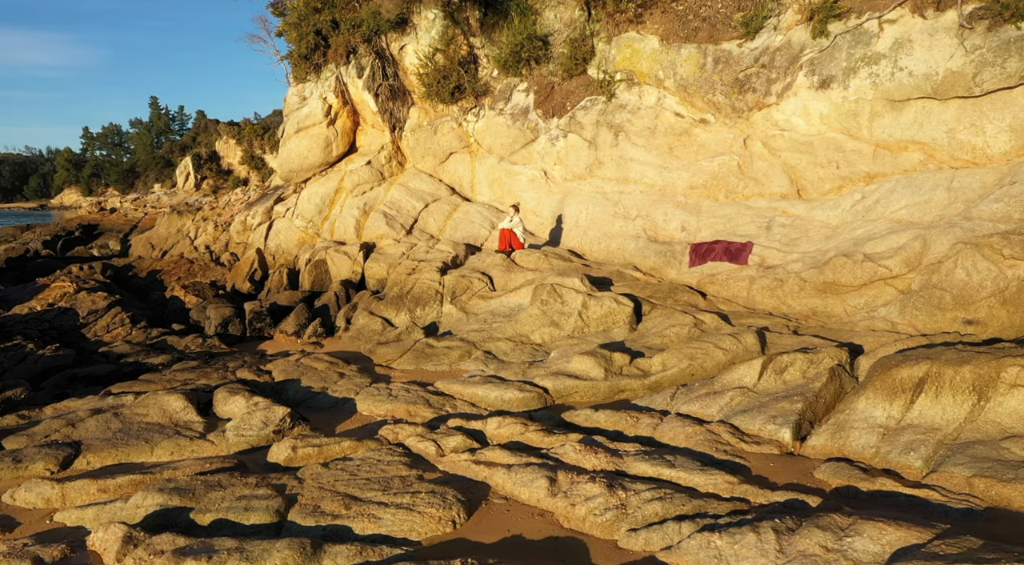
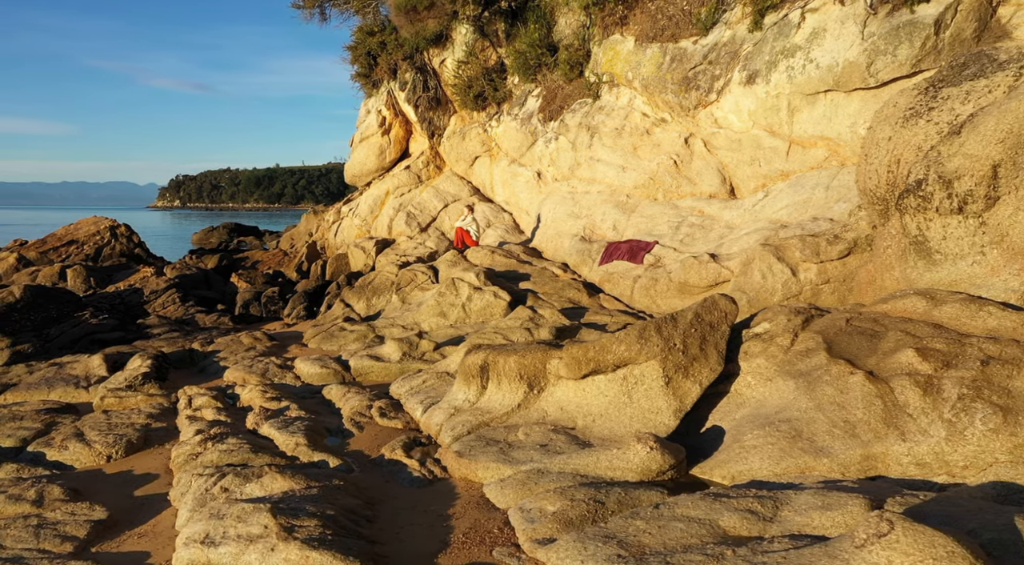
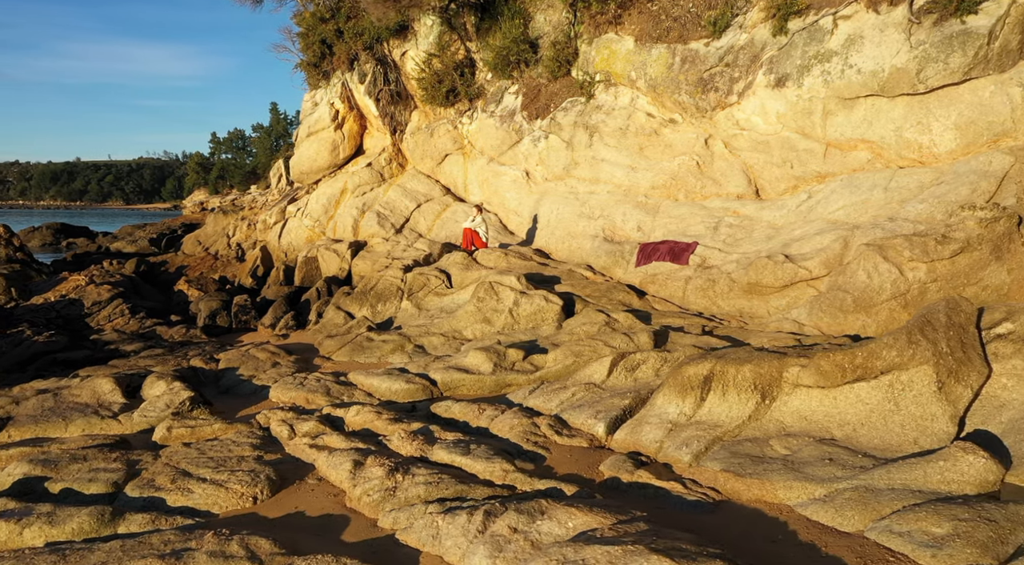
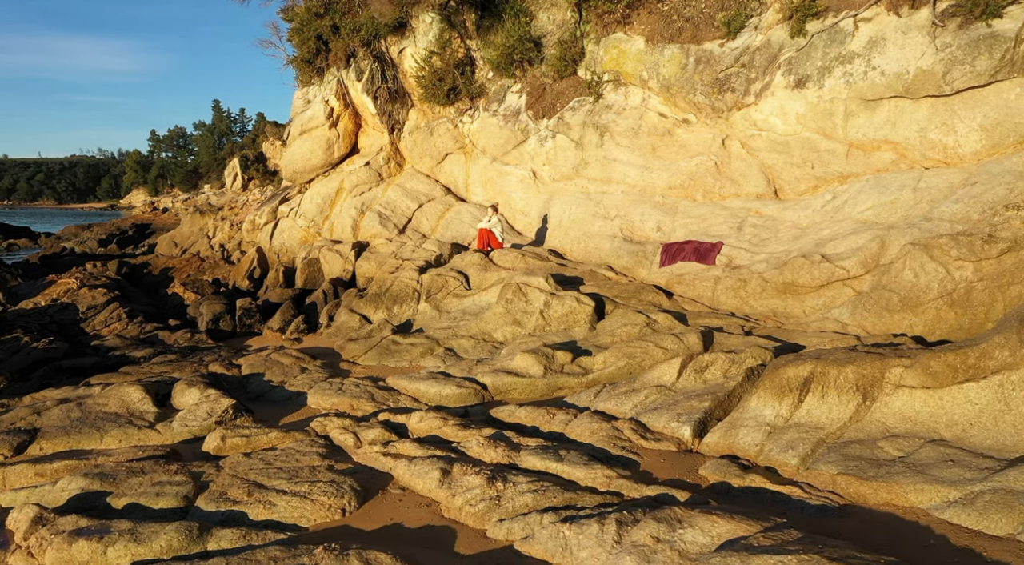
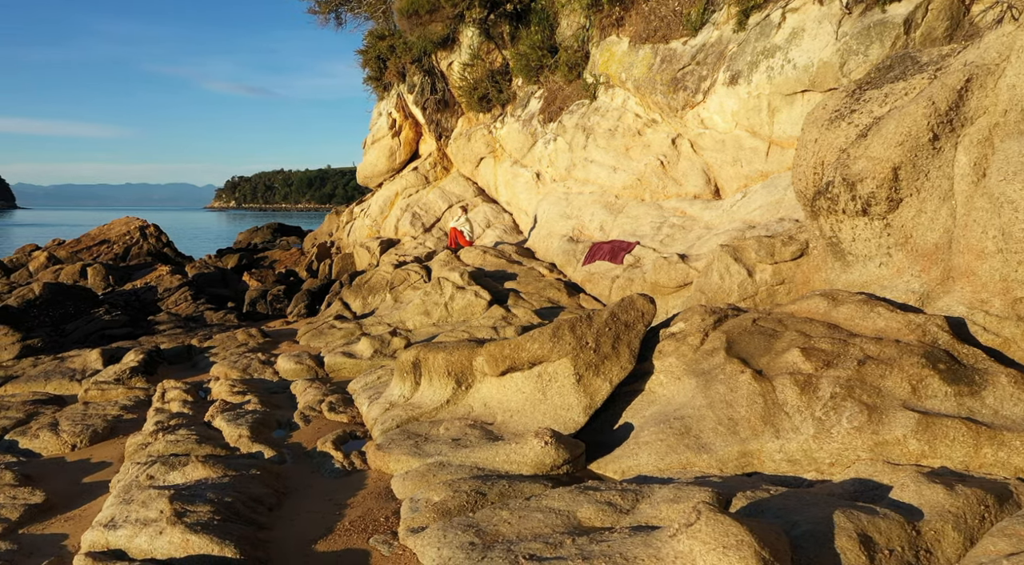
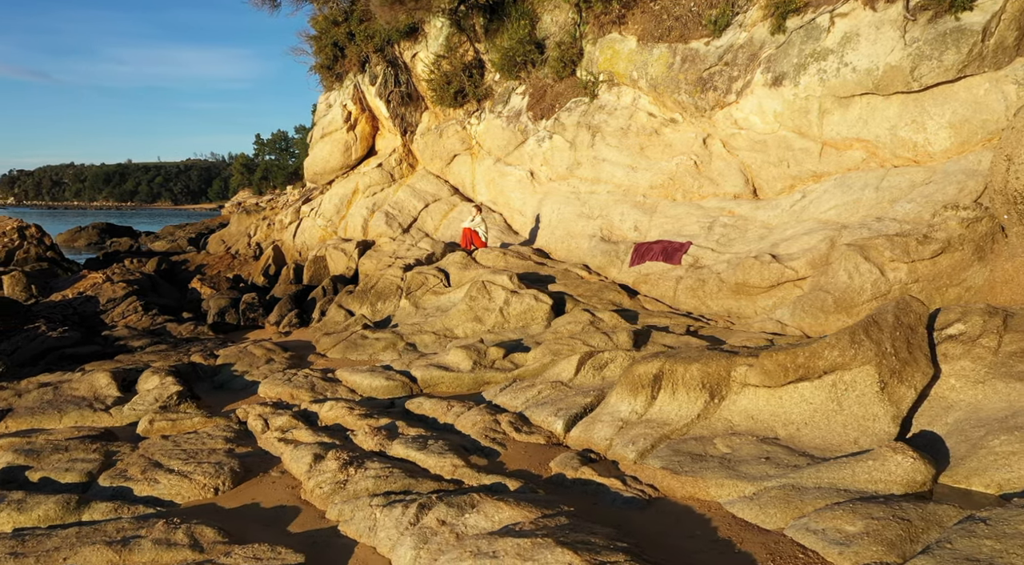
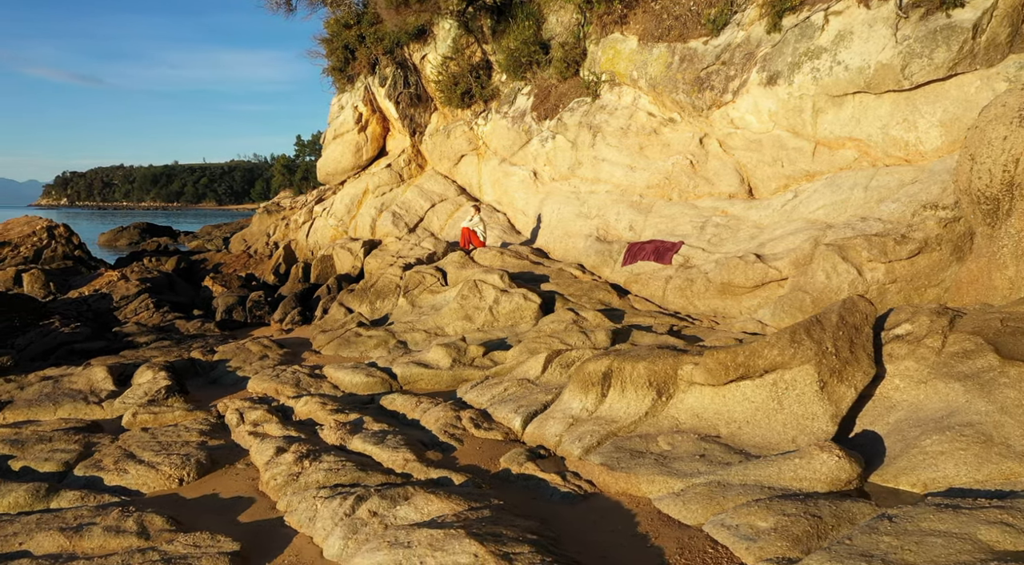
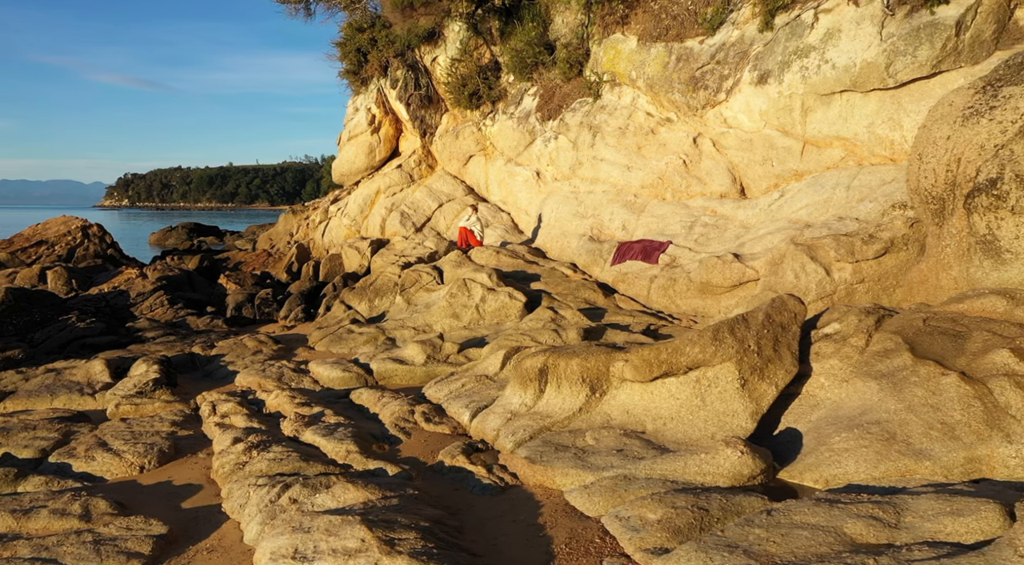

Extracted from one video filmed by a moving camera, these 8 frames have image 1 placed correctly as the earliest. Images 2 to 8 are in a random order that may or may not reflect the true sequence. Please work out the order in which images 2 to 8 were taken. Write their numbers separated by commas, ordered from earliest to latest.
4, 3, 6, 7, 8, 2, 5
